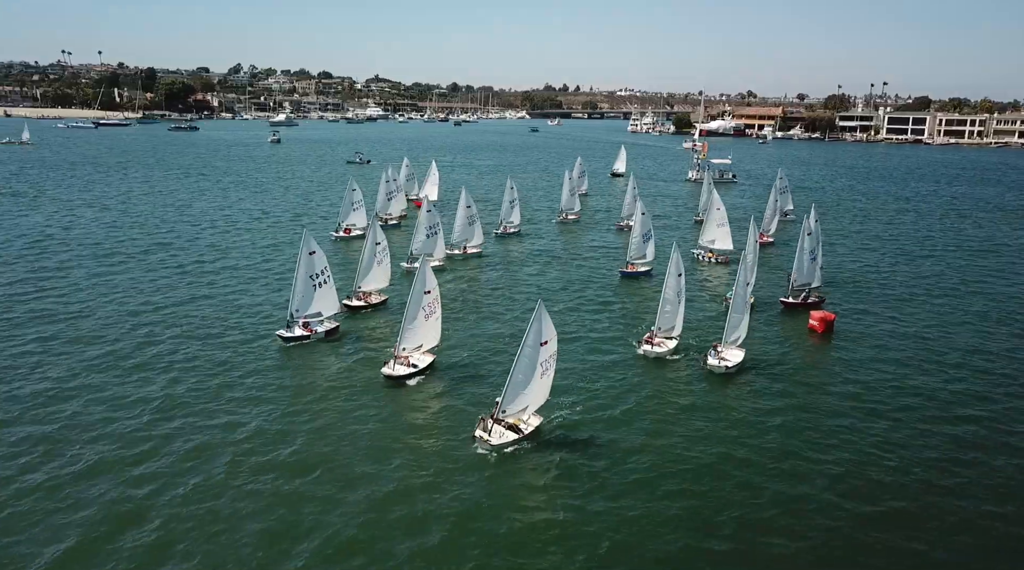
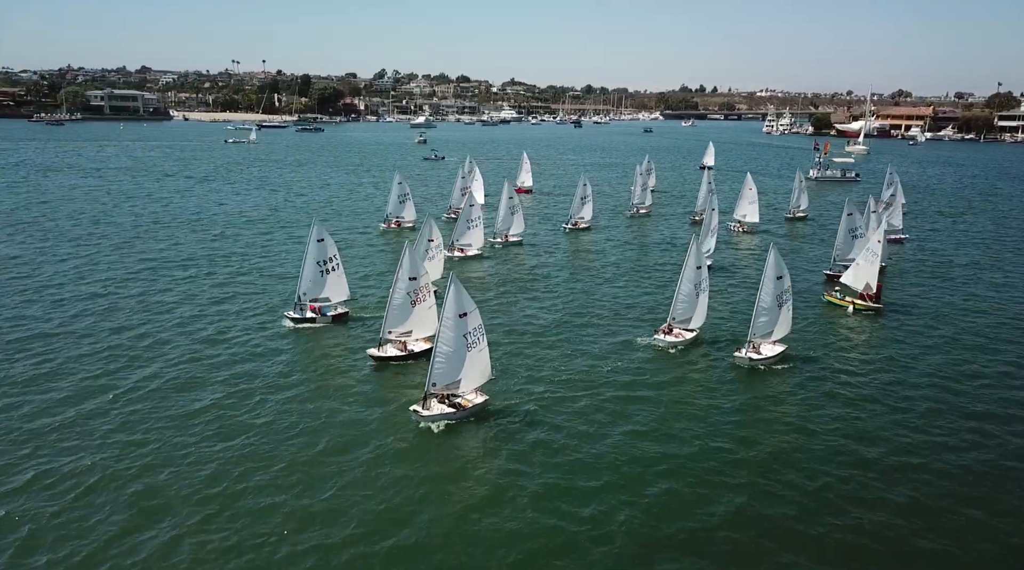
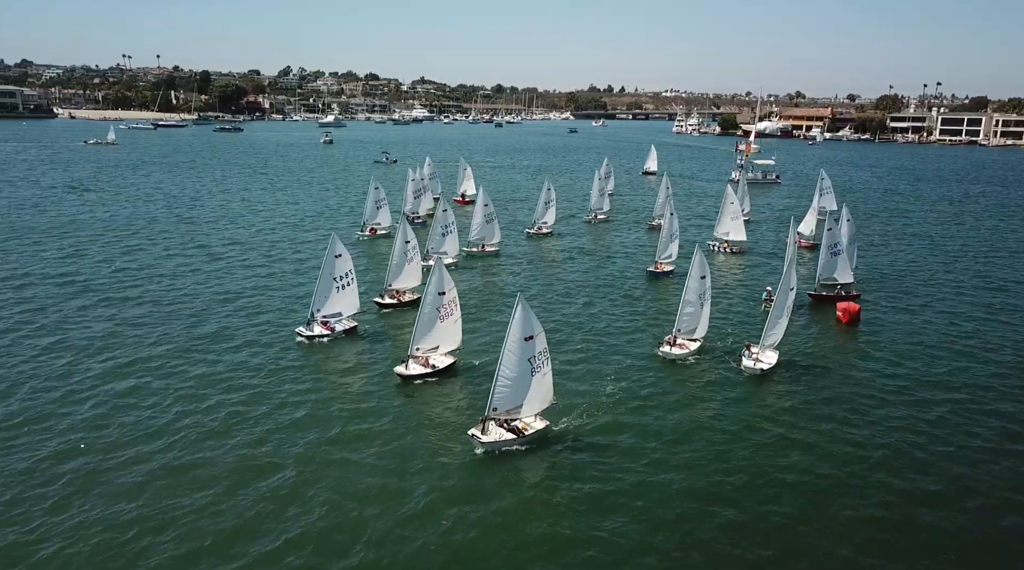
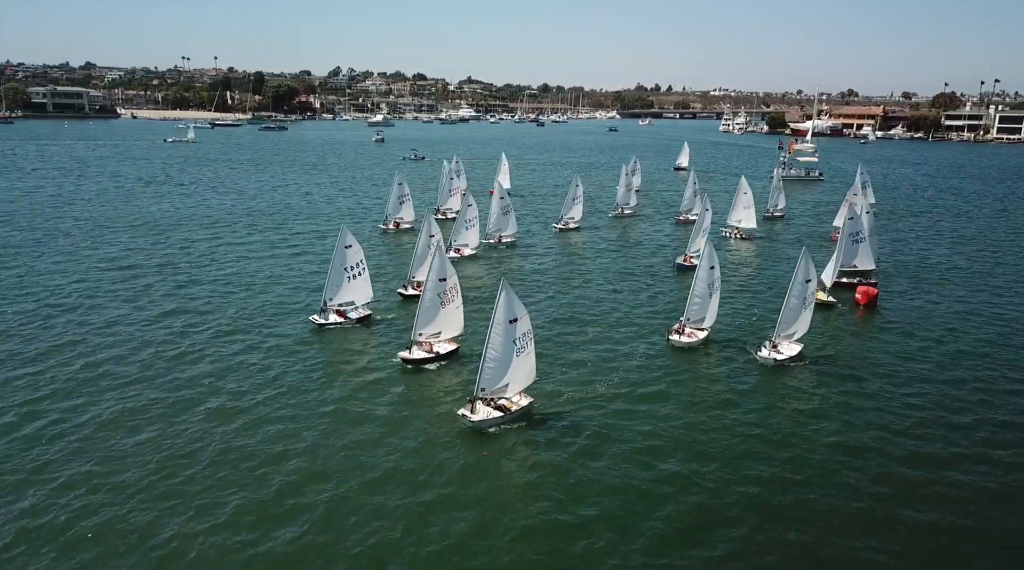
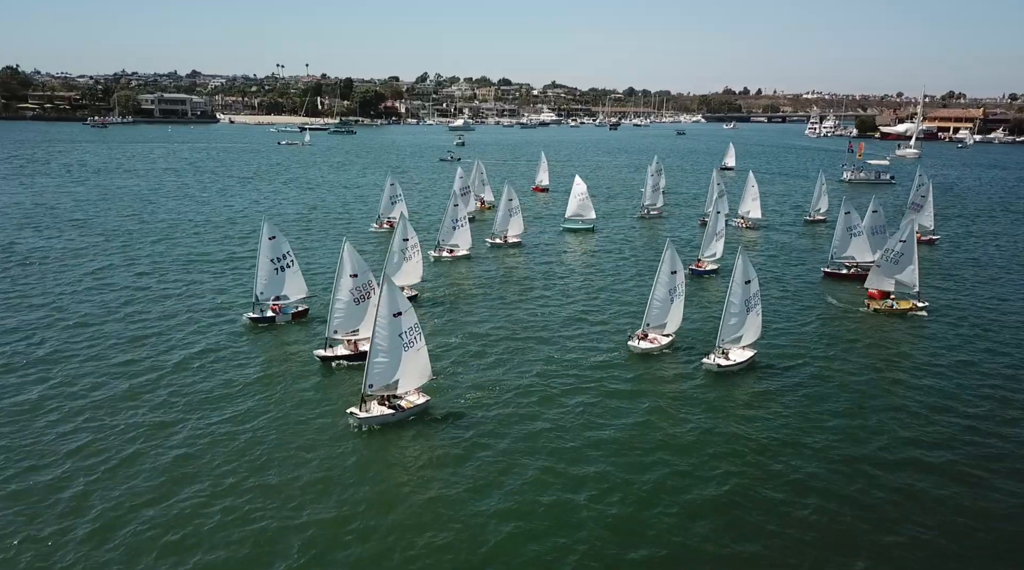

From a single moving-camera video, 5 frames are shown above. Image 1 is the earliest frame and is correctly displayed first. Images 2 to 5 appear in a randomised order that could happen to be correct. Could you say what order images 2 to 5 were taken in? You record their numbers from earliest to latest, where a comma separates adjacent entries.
3, 4, 2, 5
